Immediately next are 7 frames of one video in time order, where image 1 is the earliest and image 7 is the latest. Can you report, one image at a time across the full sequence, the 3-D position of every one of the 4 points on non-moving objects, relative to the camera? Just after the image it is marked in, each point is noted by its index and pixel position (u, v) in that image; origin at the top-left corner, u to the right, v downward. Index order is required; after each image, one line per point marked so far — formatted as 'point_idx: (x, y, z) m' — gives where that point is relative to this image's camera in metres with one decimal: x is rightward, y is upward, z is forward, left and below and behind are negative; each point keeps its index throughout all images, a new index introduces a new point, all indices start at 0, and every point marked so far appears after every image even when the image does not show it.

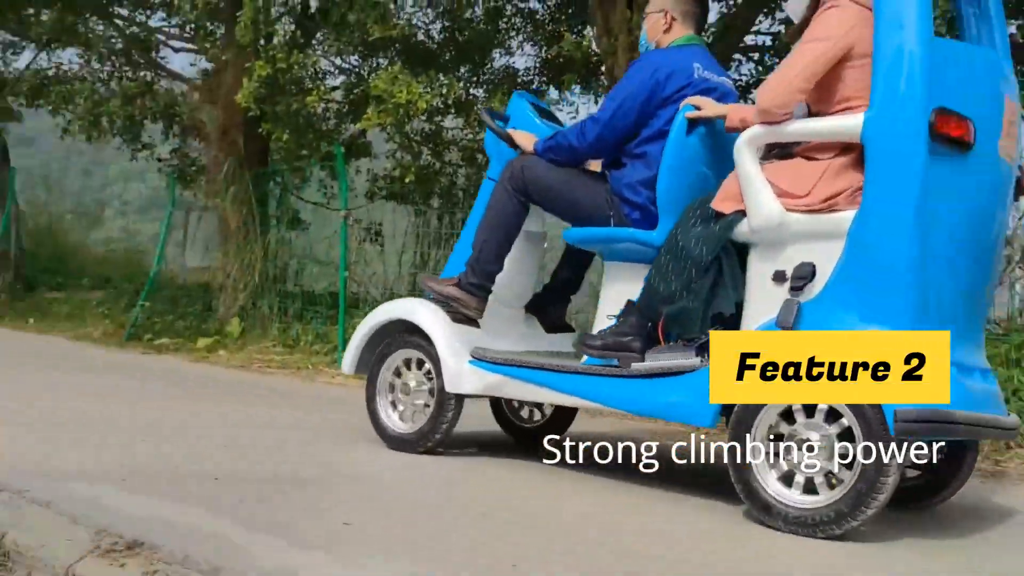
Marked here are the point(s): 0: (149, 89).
0: (-4.0, +2.2, +10.6) m
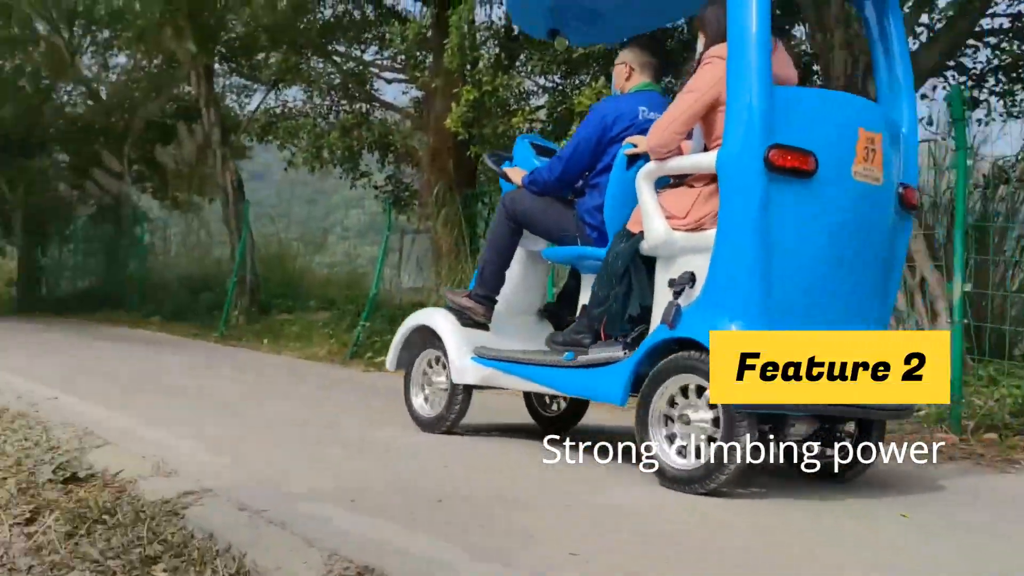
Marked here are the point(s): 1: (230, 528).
0: (-1.7, +2.0, +11.2) m
1: (-0.9, -0.9, +3.3) m
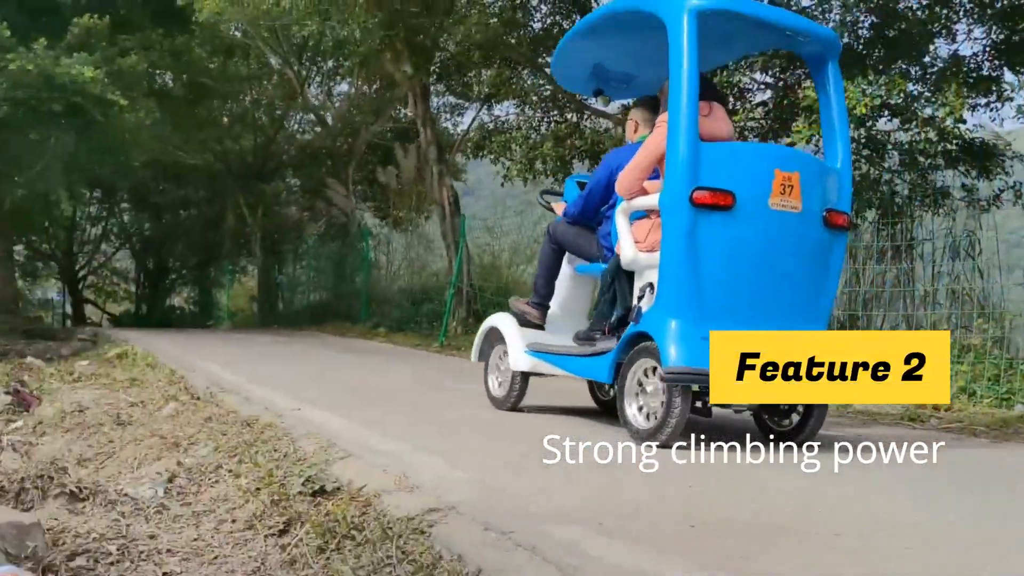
0: (+0.8, +1.9, +11.1) m
1: (-0.1, -0.9, +3.3) m
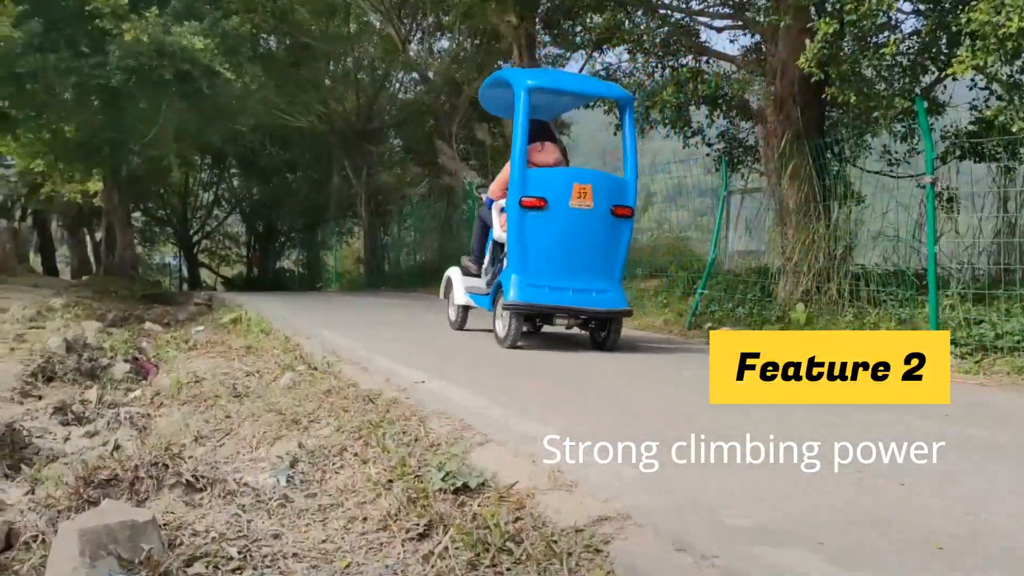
0: (+2.0, +2.3, +10.4) m
1: (+0.4, -0.8, +2.9) m
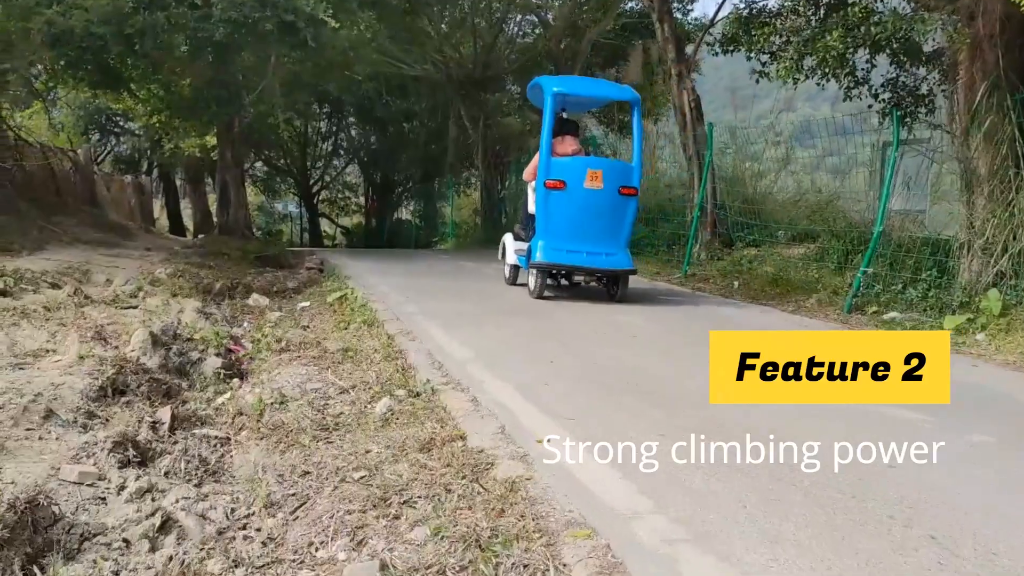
0: (+3.3, +2.6, +9.0) m
1: (+0.7, -1.0, +1.8) m
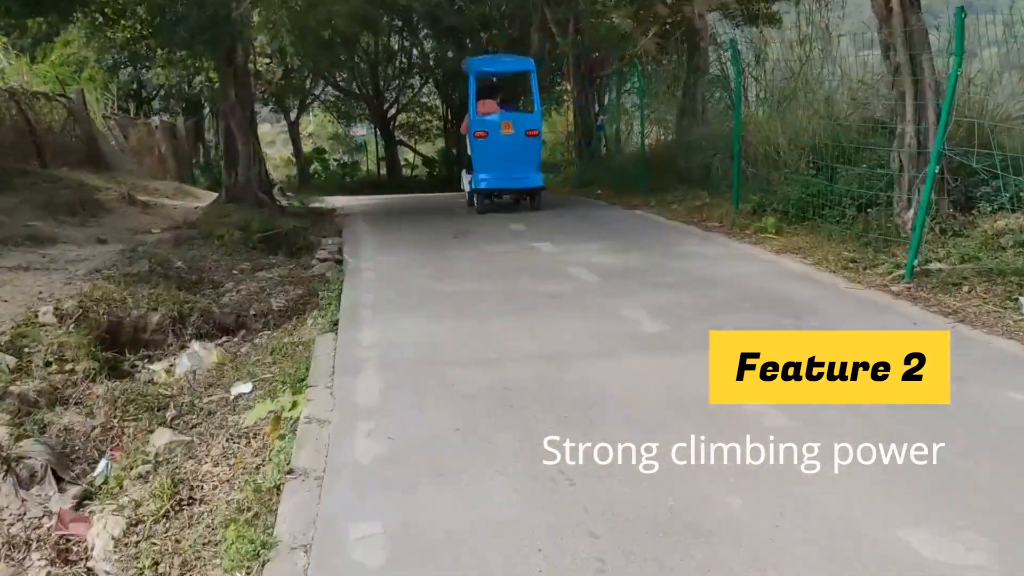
0: (+3.7, +2.3, +3.9) m
1: (+0.5, -2.0, -2.5) m
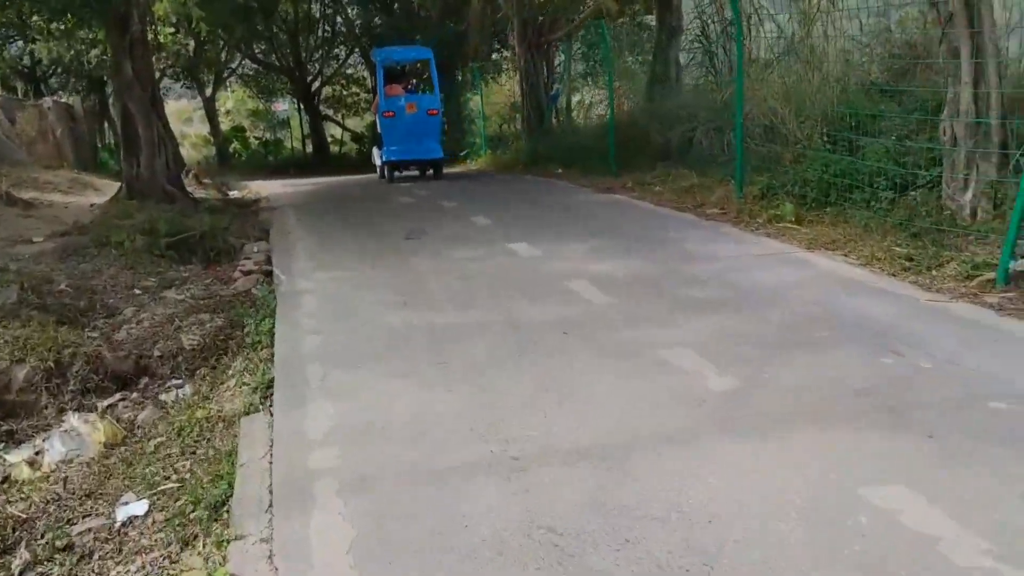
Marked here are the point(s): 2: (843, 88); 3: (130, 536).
0: (+3.7, +2.2, +2.4) m
1: (+1.2, -2.5, -4.0) m
2: (+2.8, +1.7, +8.0) m
3: (-1.3, -0.9, +3.2) m
